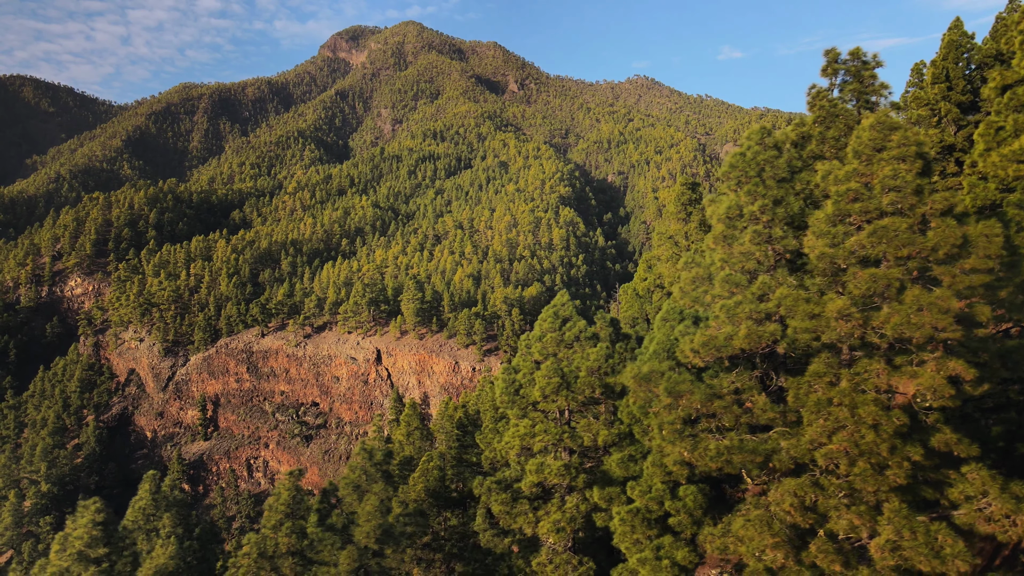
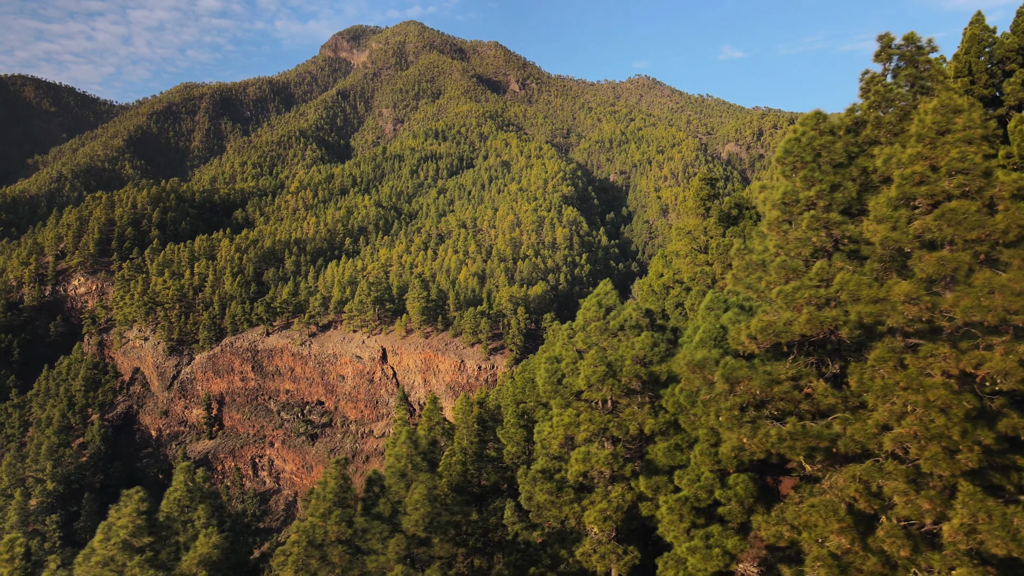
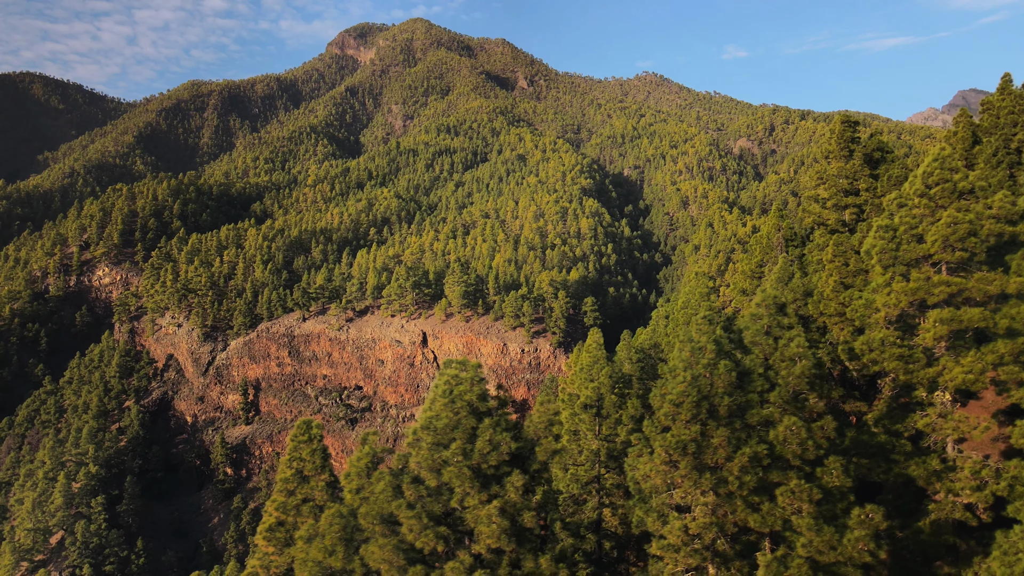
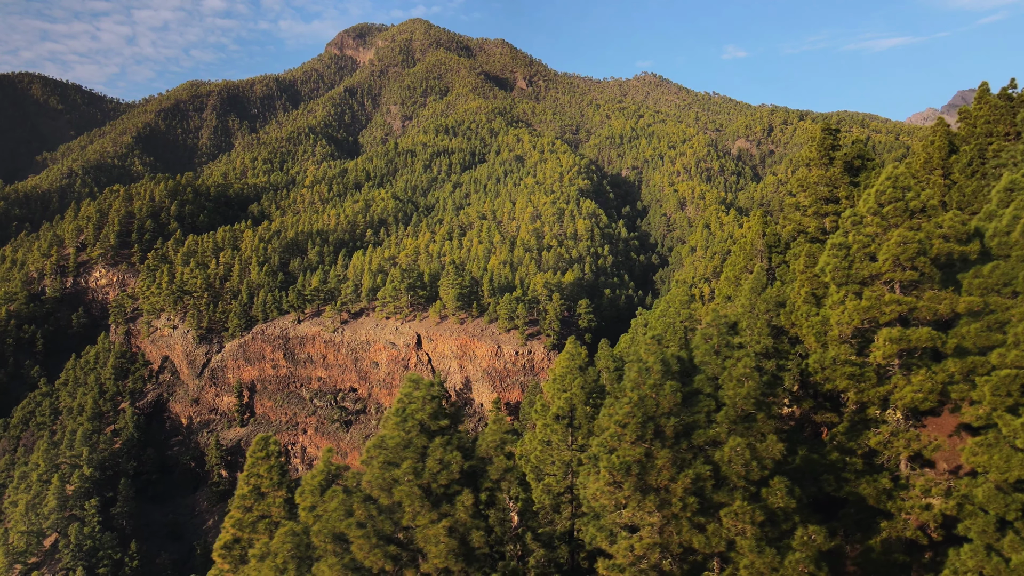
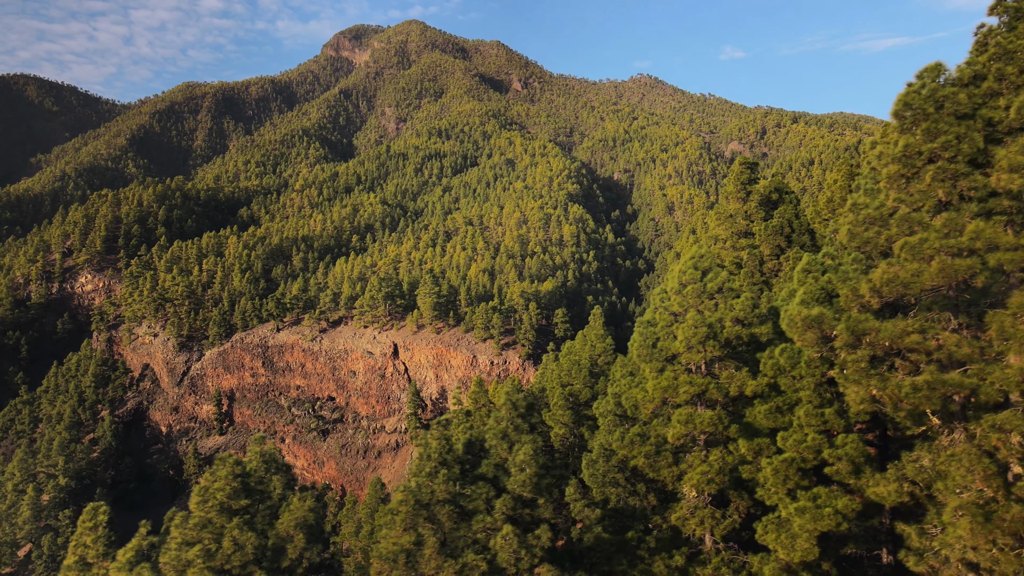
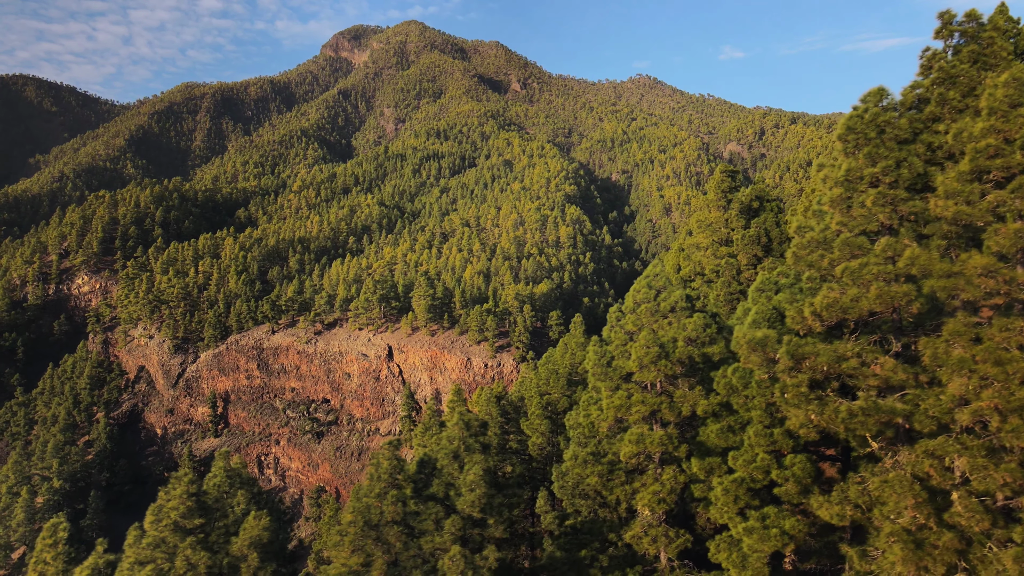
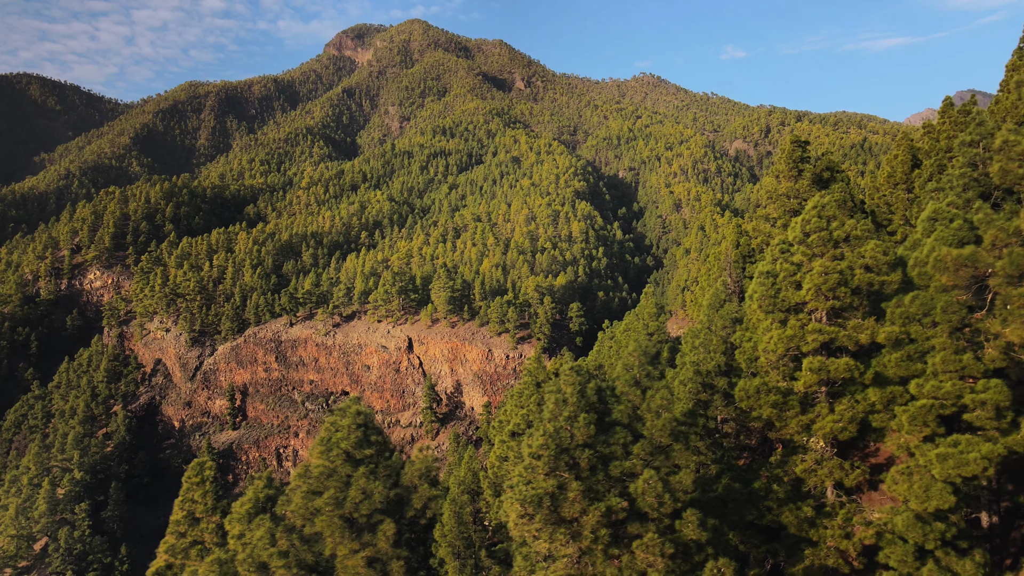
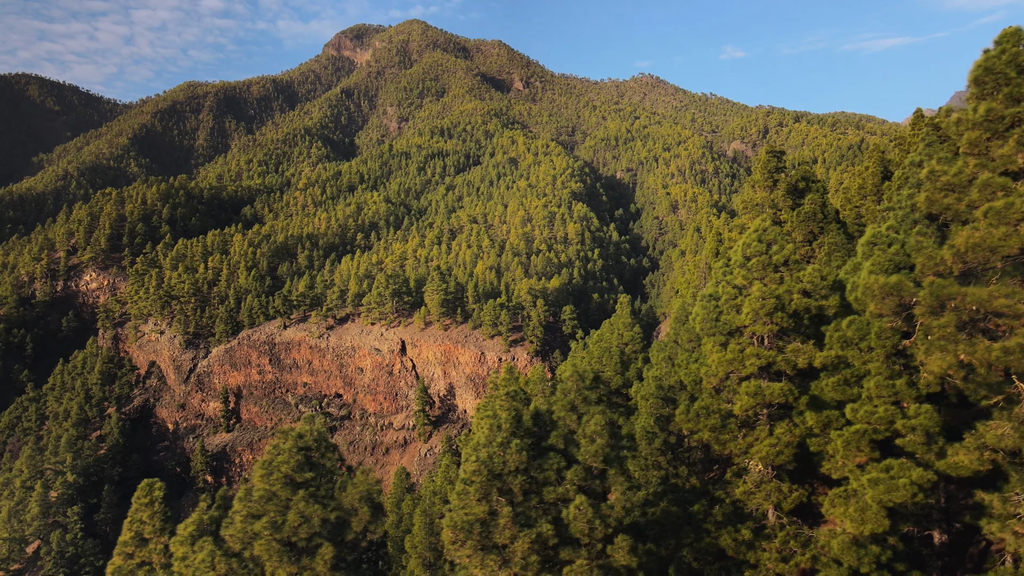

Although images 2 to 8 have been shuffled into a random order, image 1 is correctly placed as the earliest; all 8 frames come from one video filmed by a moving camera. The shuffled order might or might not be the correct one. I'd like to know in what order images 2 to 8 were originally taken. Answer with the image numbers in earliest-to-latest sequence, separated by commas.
2, 6, 5, 8, 7, 4, 3
